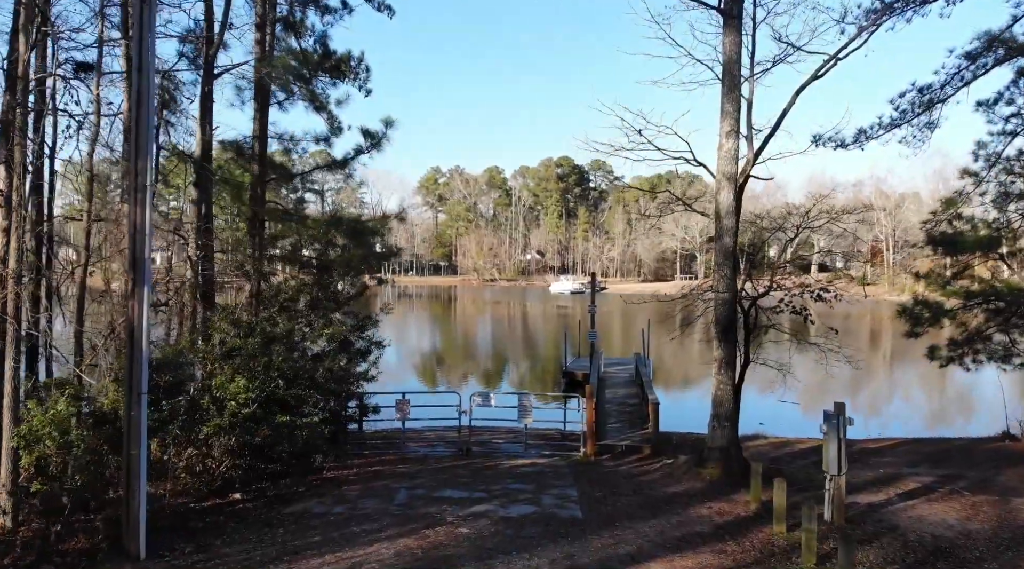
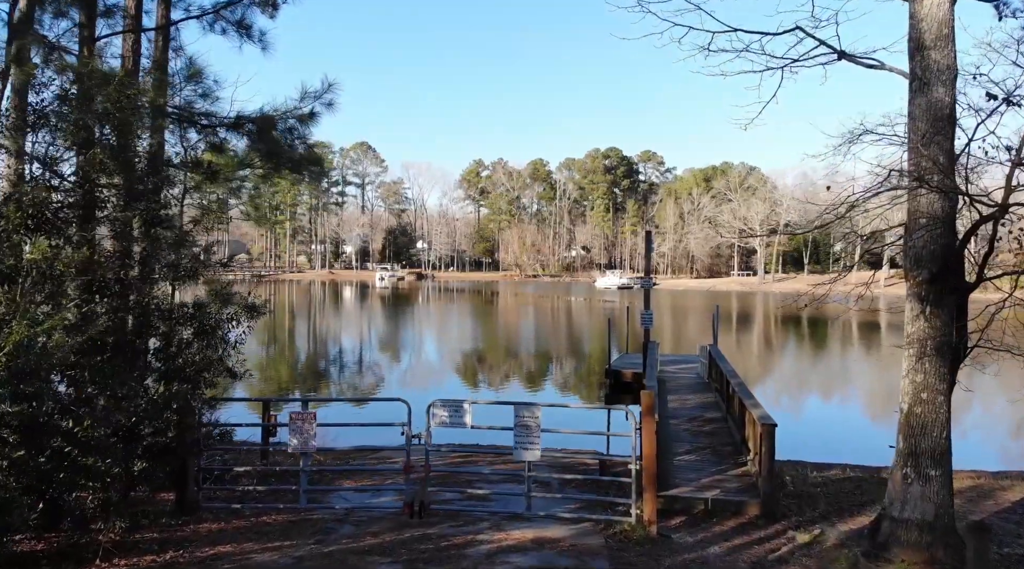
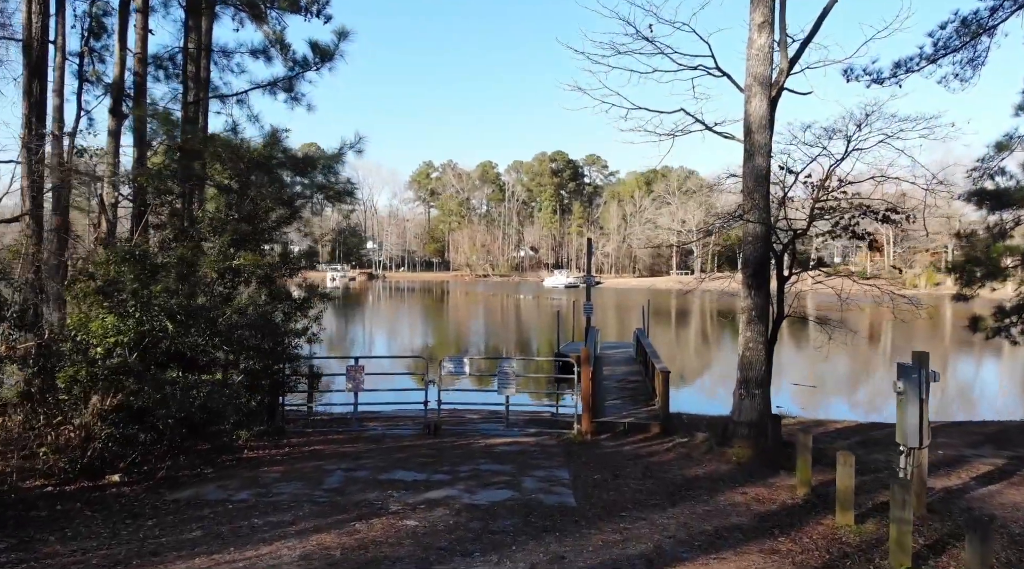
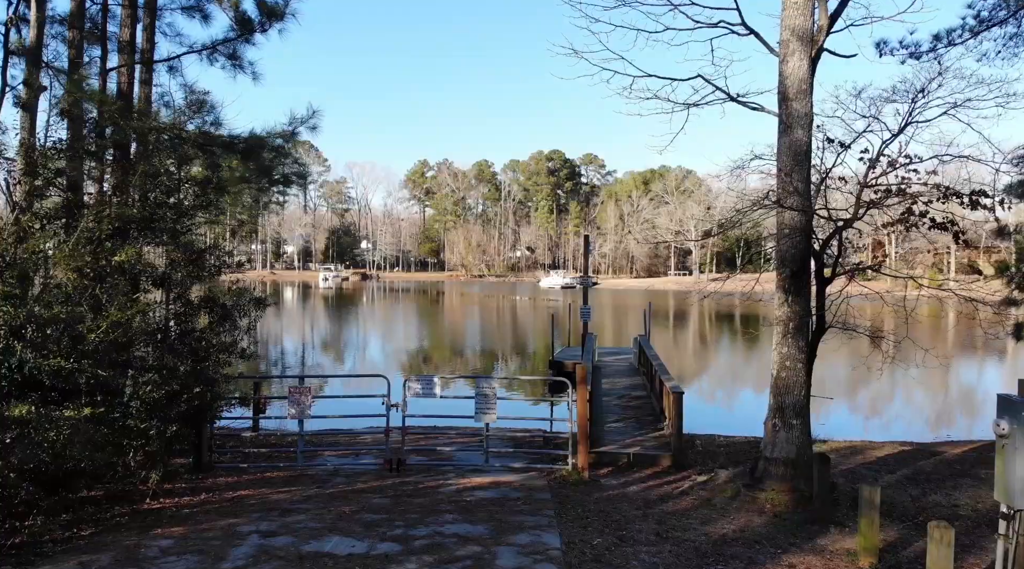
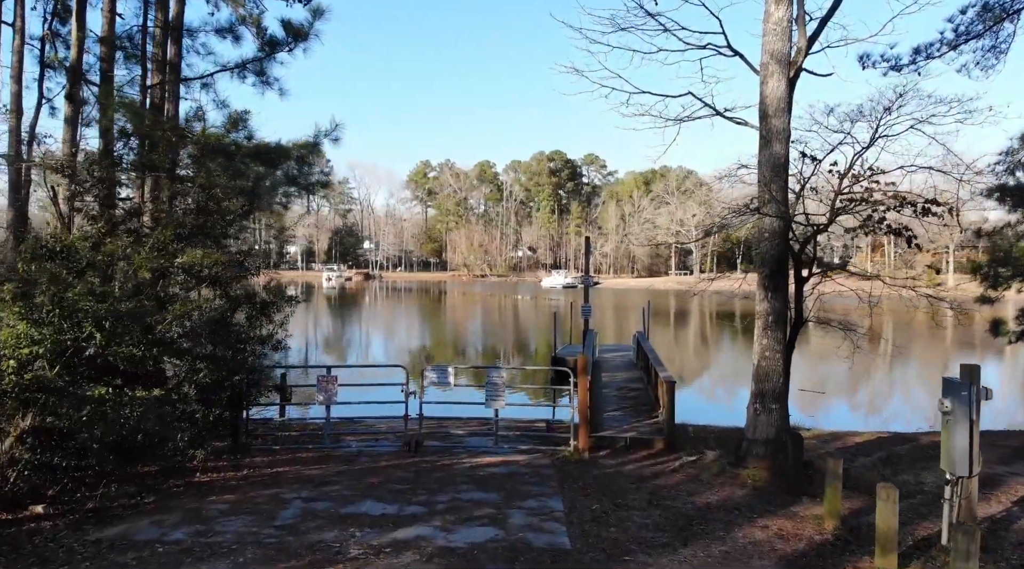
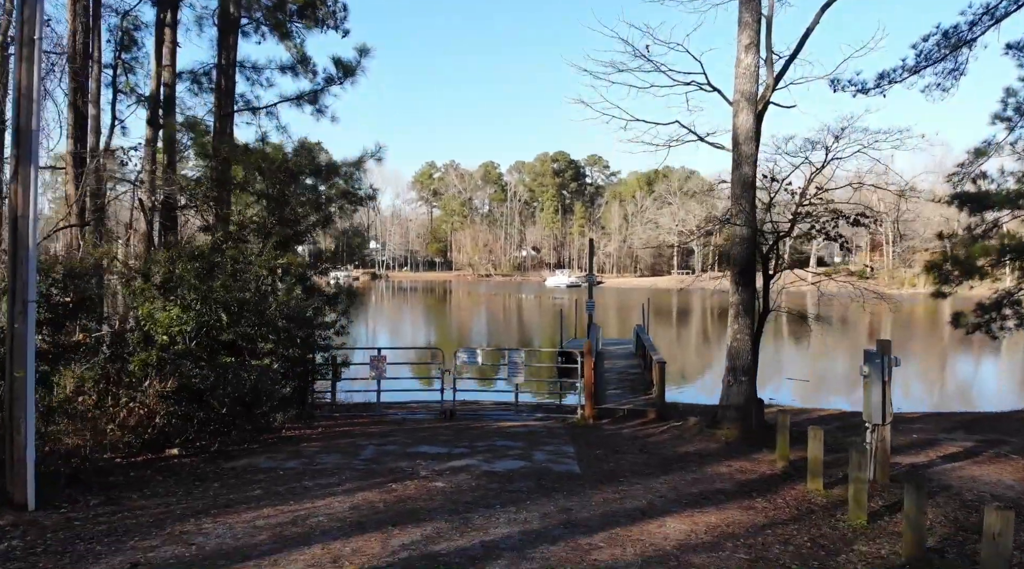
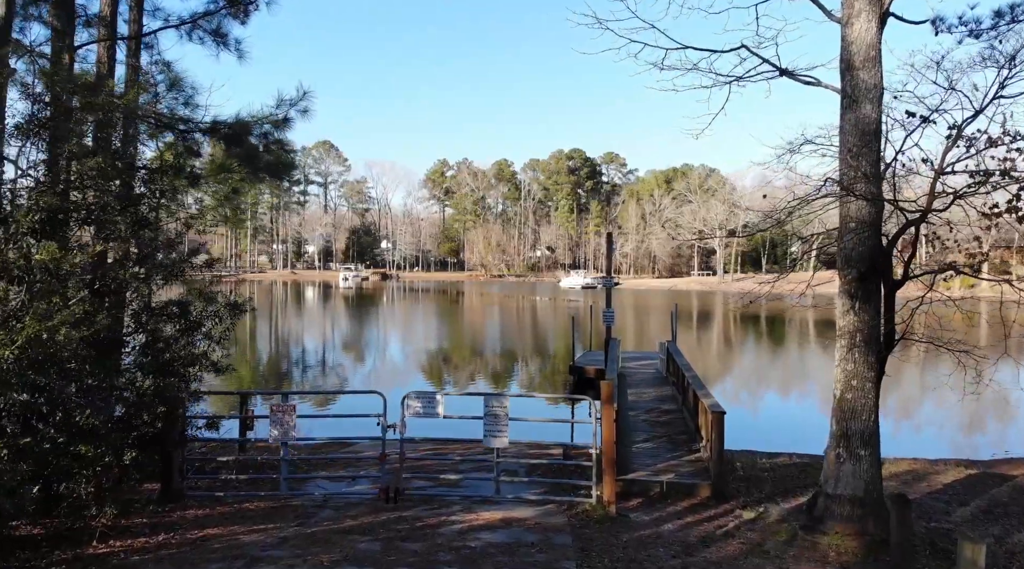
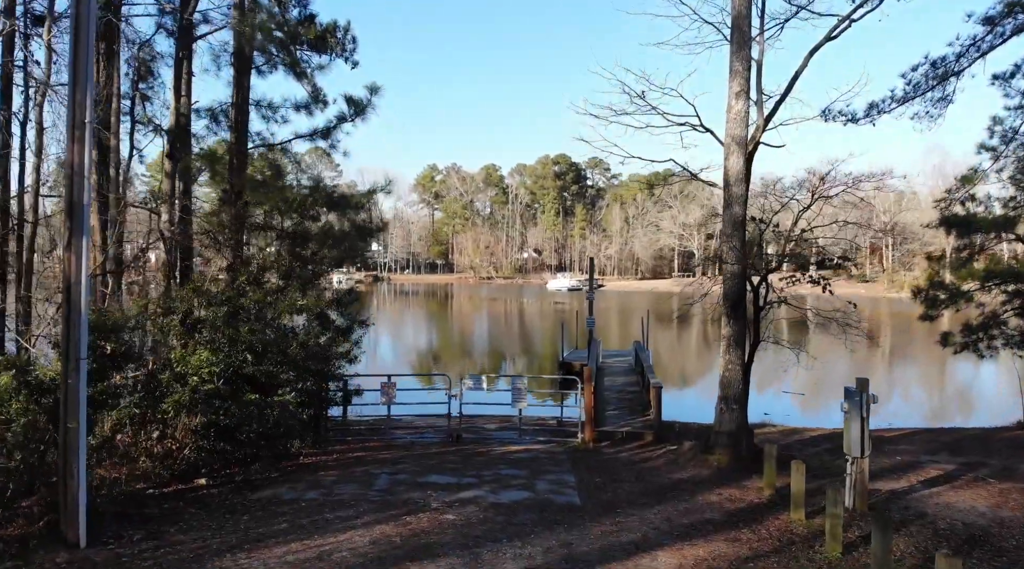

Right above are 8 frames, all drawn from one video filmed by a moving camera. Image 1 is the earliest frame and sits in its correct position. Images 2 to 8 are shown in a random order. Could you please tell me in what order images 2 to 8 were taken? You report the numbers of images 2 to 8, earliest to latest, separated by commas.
8, 6, 3, 5, 4, 7, 2
